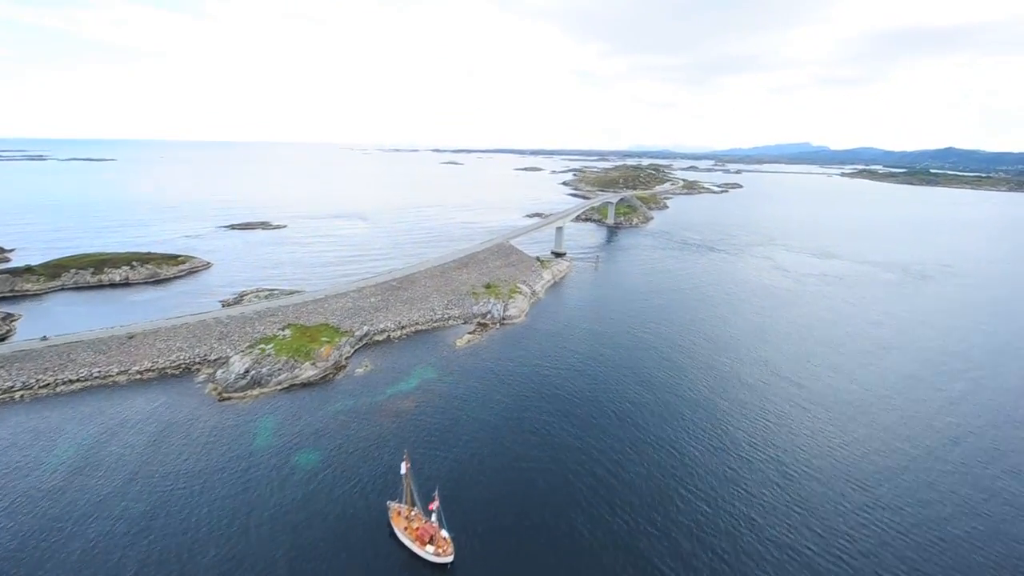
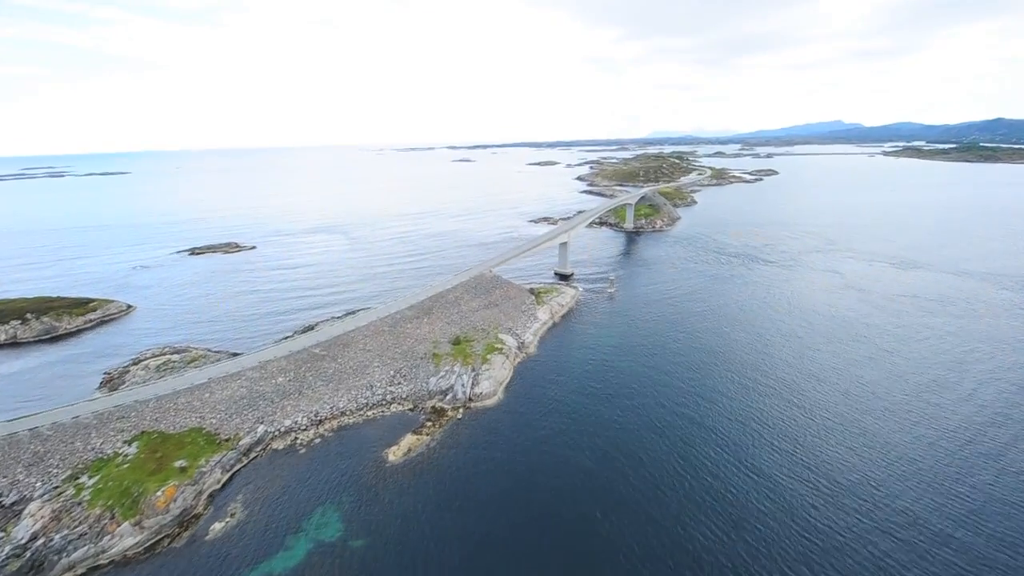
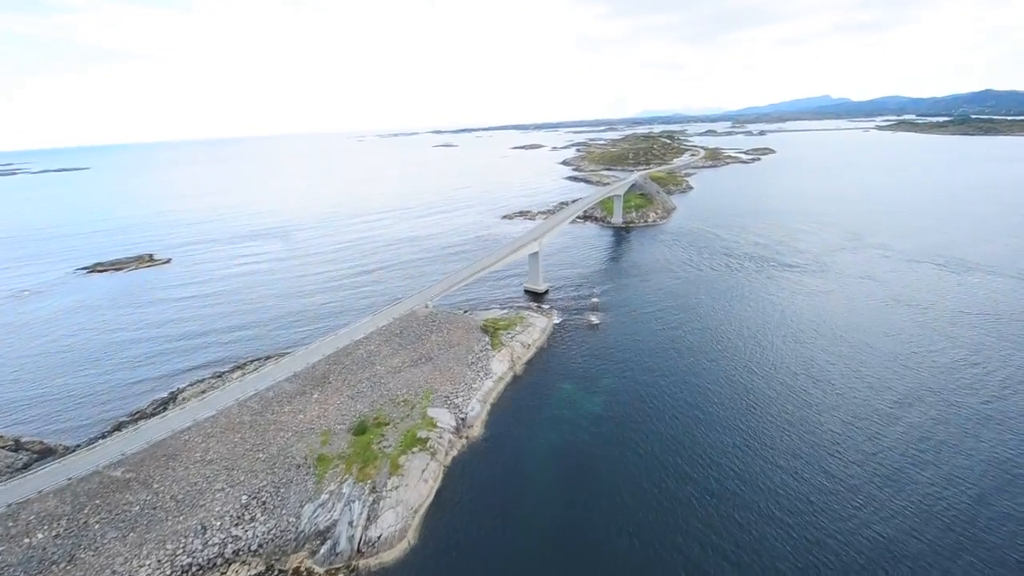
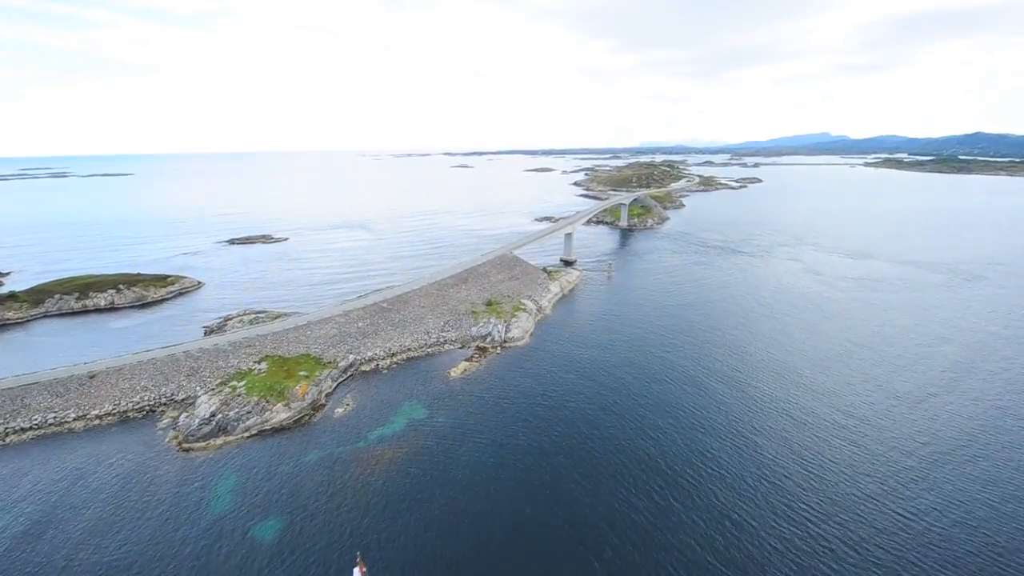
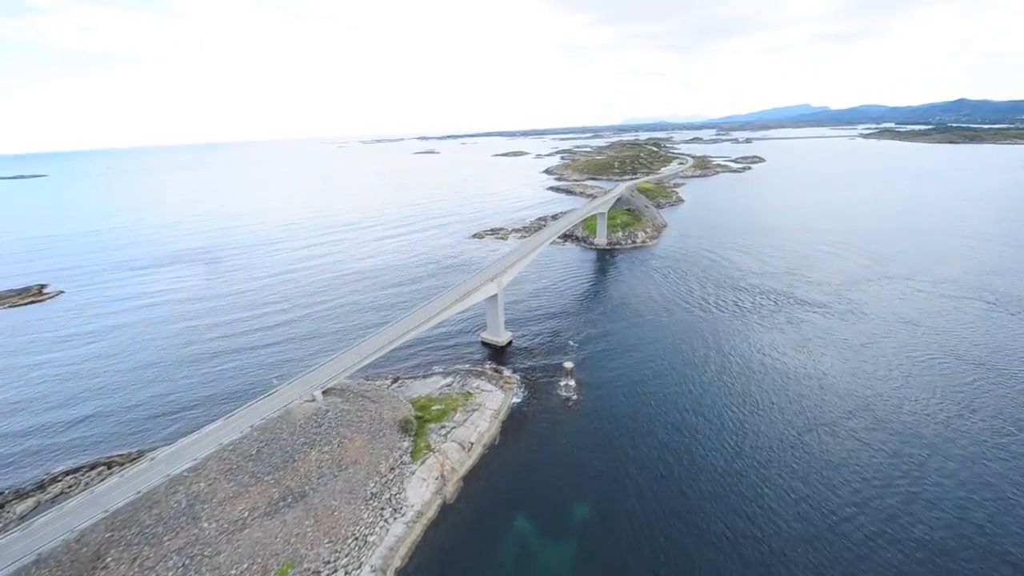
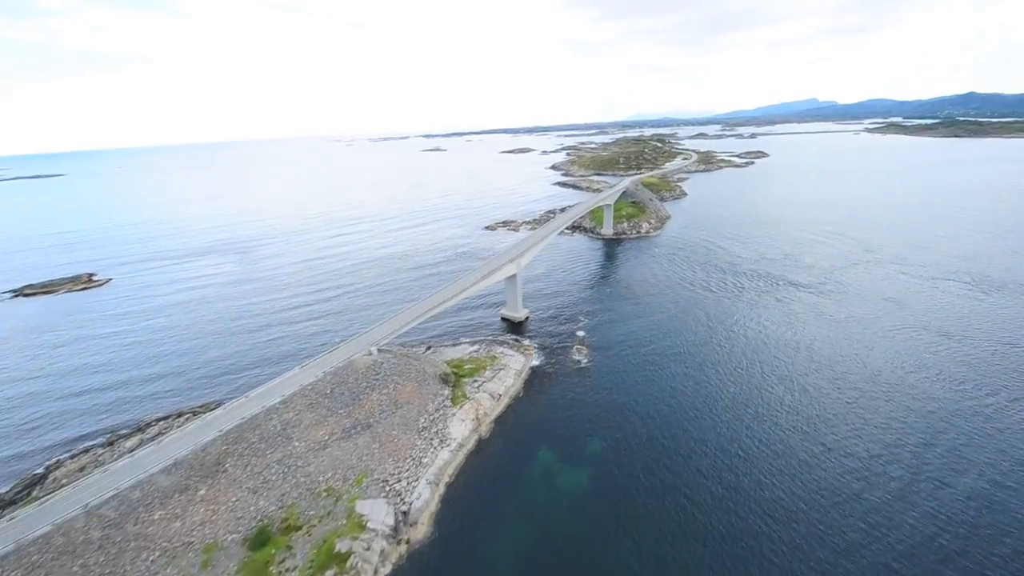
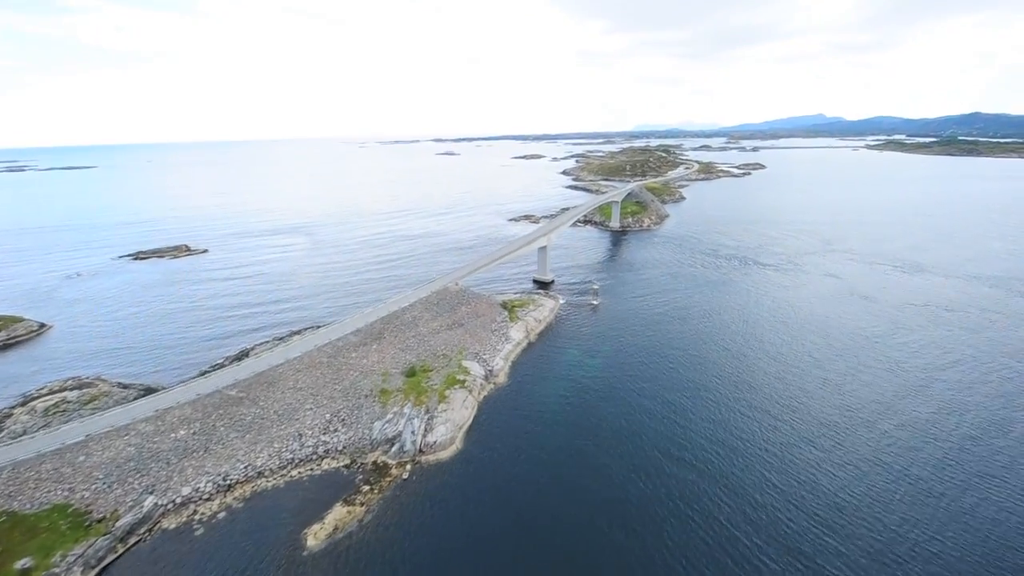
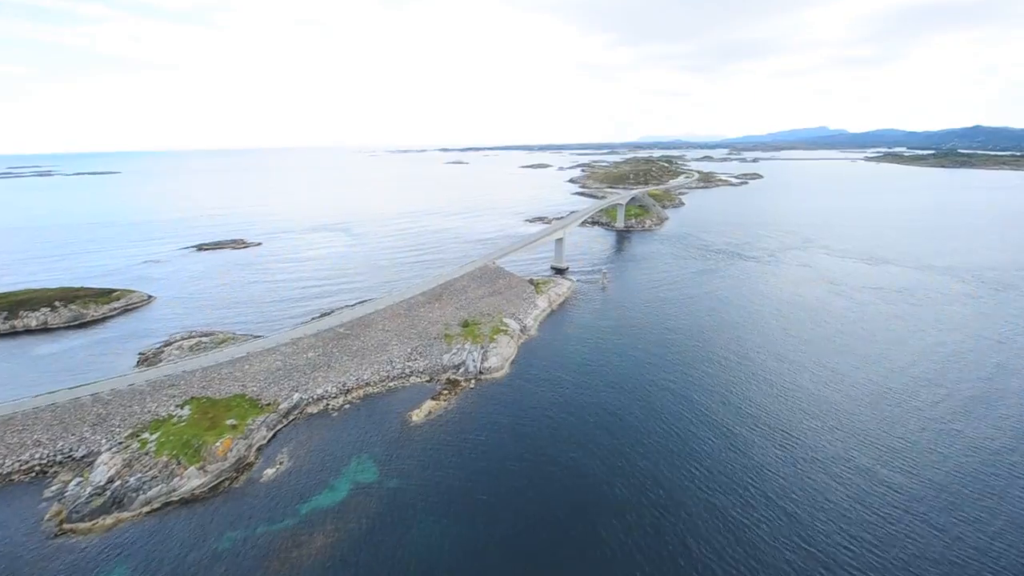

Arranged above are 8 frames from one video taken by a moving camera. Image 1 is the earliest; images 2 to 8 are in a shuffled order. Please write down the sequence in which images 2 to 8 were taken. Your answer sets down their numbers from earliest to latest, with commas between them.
4, 8, 2, 7, 3, 6, 5
